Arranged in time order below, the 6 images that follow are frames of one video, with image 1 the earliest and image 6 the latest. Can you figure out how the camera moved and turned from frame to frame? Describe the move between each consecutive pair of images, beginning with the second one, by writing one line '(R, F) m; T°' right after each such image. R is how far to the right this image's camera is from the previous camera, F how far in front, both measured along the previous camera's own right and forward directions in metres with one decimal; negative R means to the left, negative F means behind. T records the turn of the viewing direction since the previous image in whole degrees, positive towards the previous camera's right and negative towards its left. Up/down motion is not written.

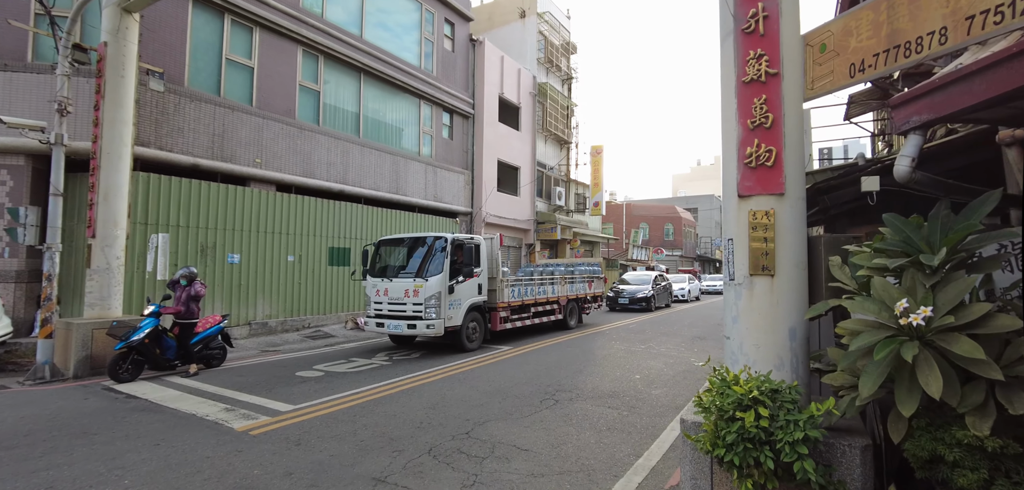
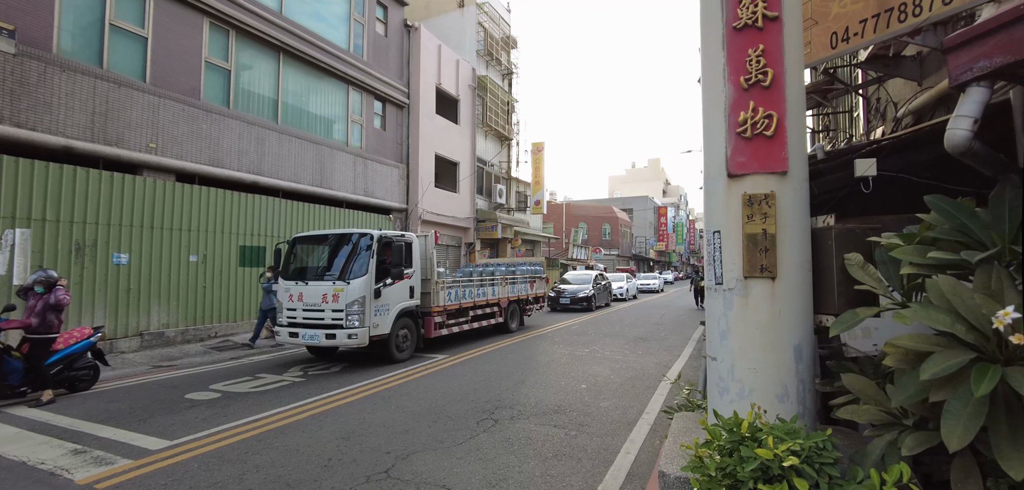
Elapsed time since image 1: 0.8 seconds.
(+0.1, +0.8) m; +7°
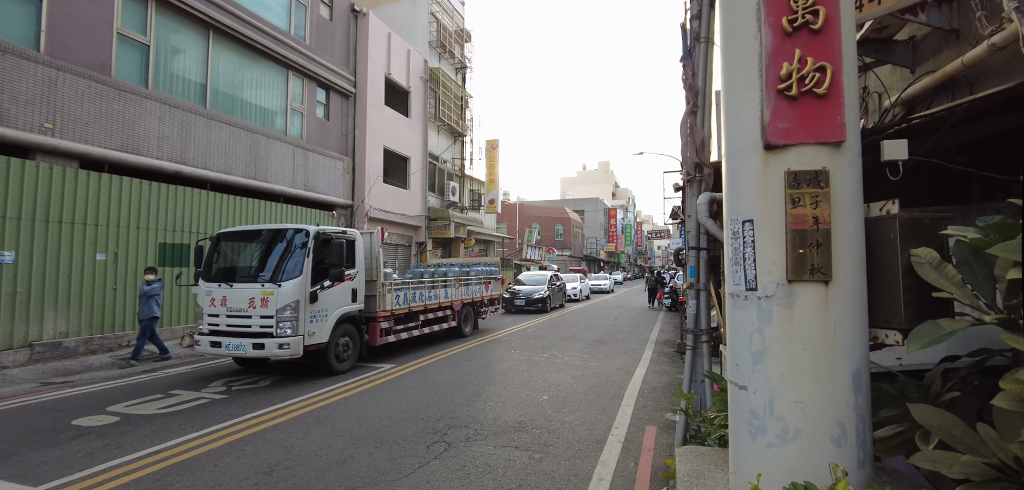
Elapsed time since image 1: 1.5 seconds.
(-0.1, +0.6) m; +6°
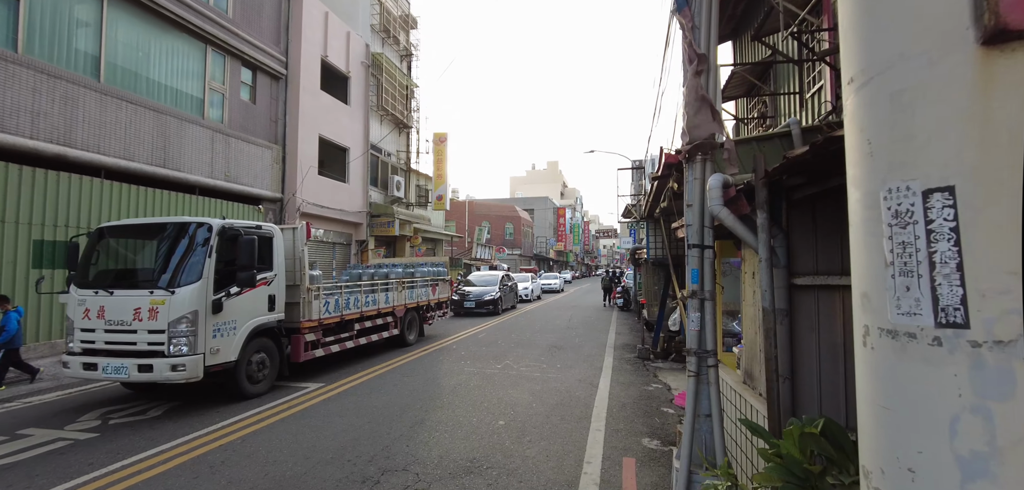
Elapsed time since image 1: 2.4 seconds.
(0.0, +0.9) m; +6°
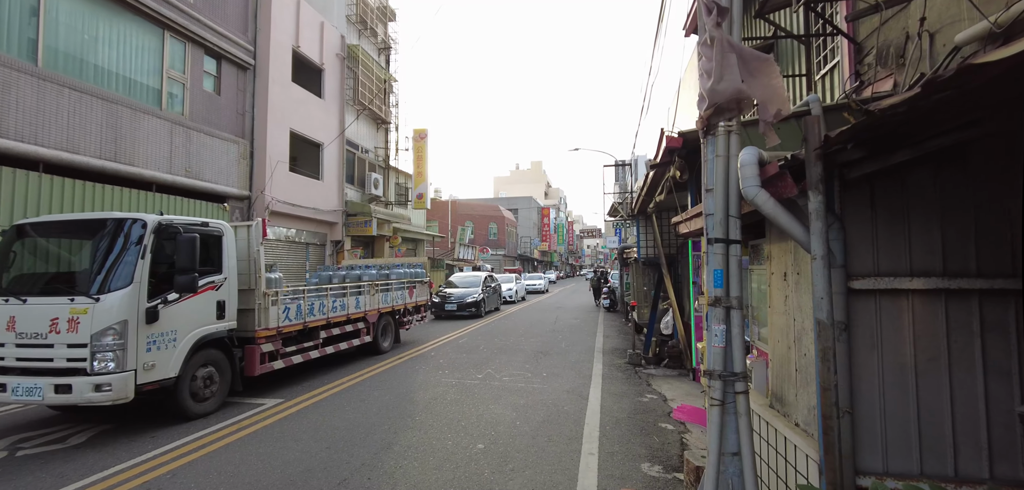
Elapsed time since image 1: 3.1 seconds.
(0.0, +0.6) m; +2°
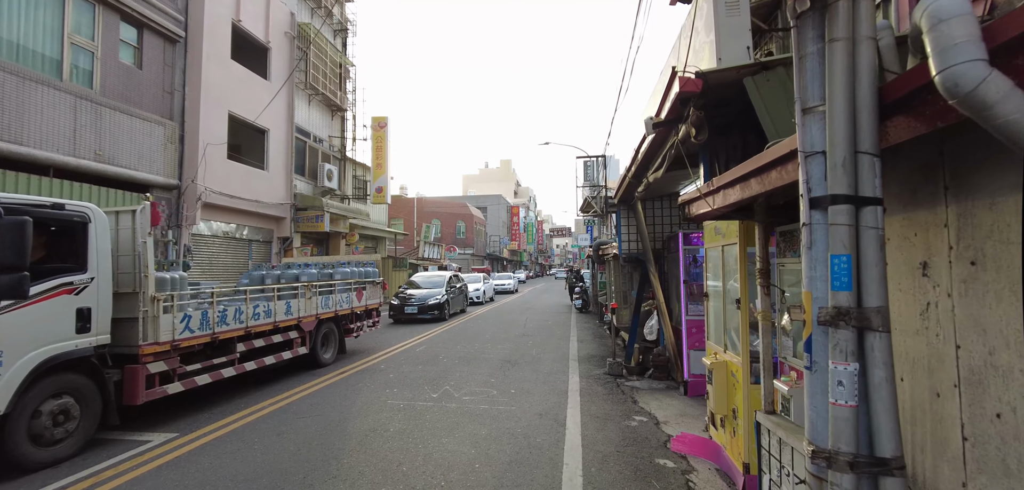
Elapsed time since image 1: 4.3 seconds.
(+0.1, +1.2) m; +4°
